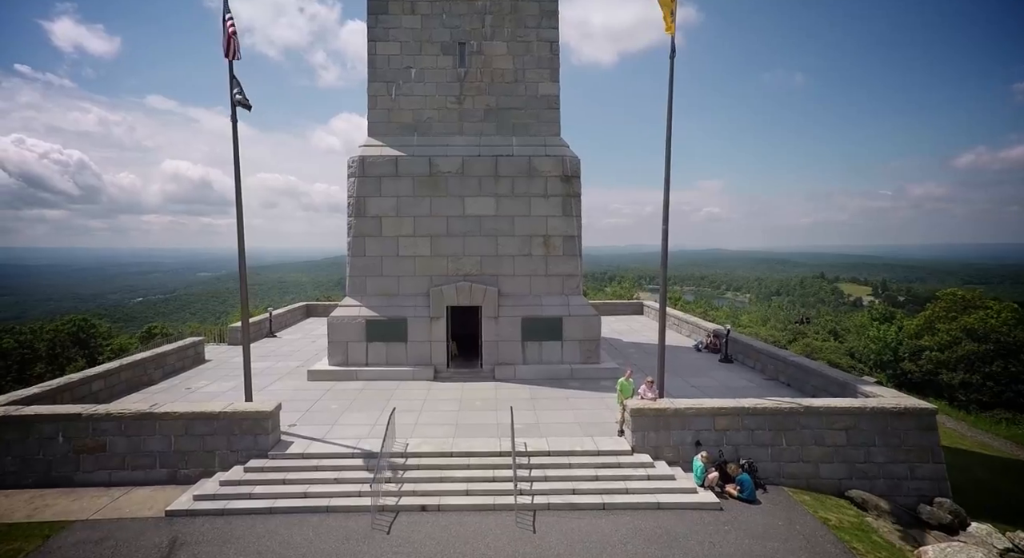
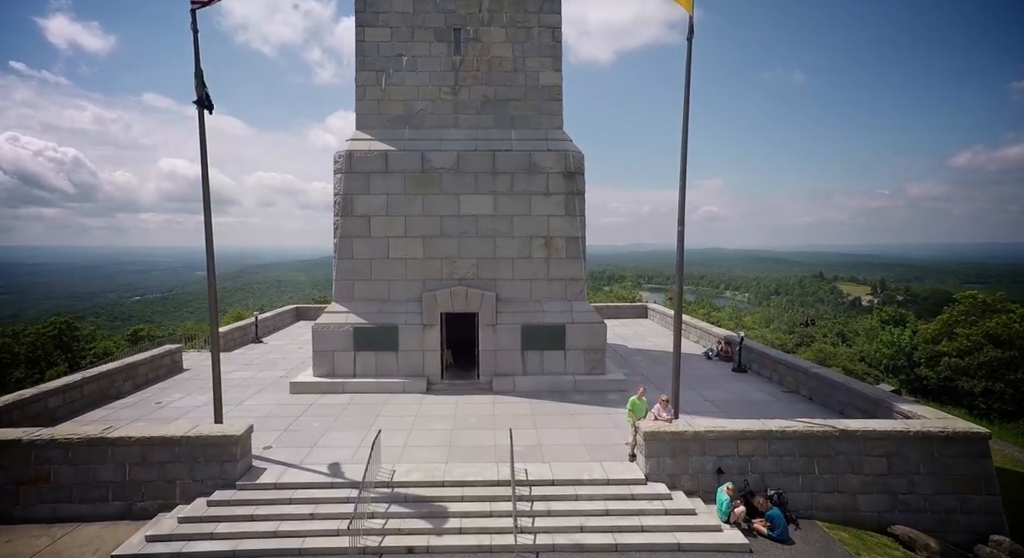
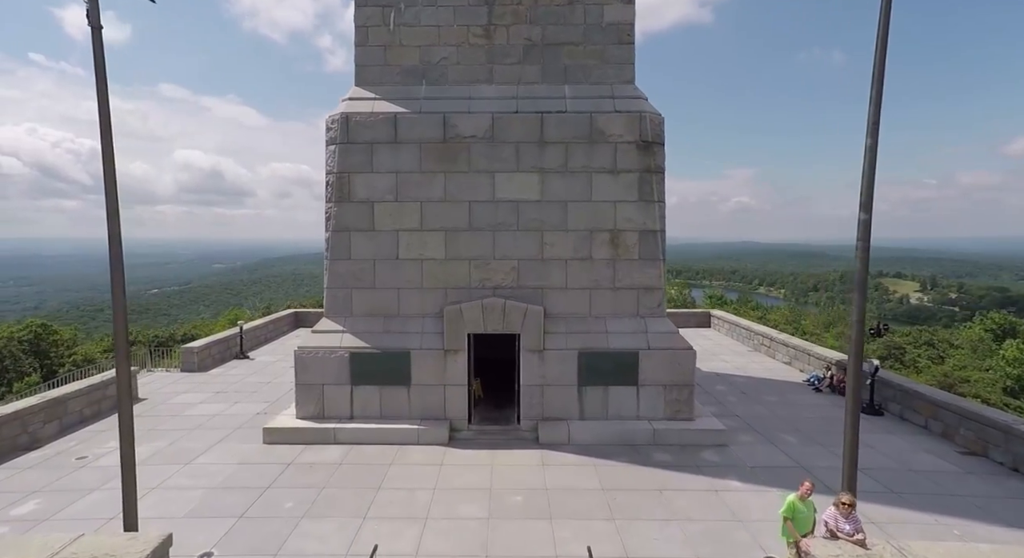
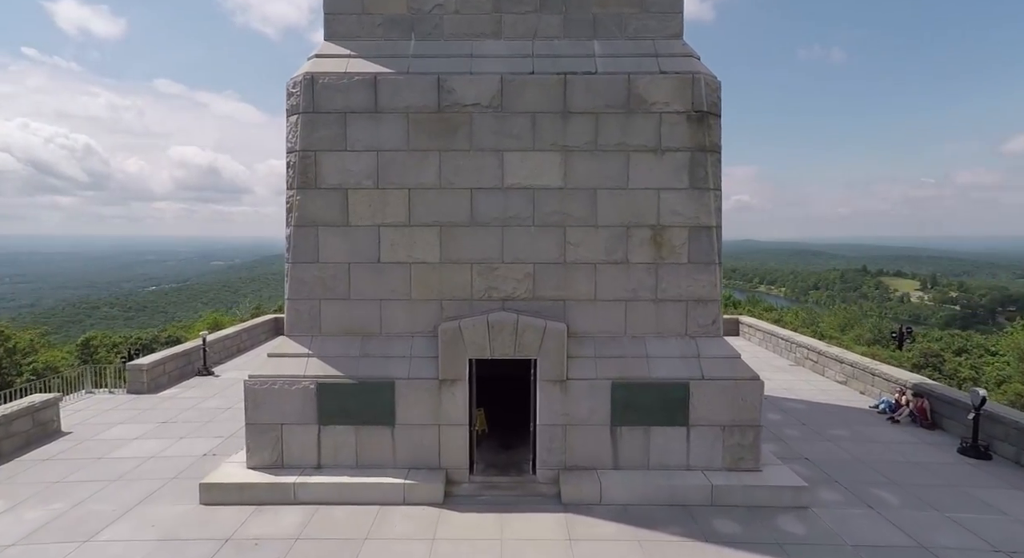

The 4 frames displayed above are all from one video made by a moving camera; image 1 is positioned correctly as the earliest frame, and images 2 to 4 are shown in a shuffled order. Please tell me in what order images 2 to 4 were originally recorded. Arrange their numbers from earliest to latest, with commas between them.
2, 3, 4
